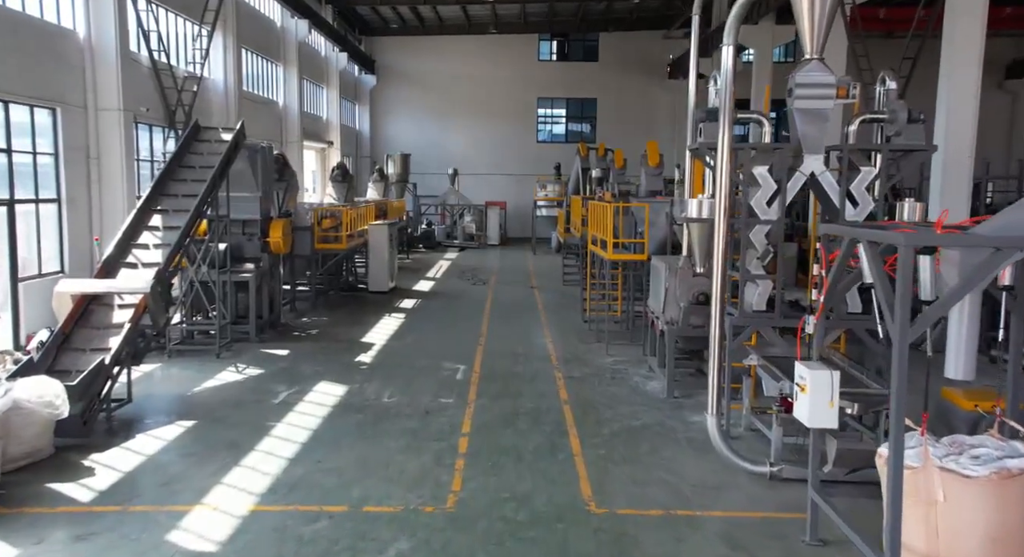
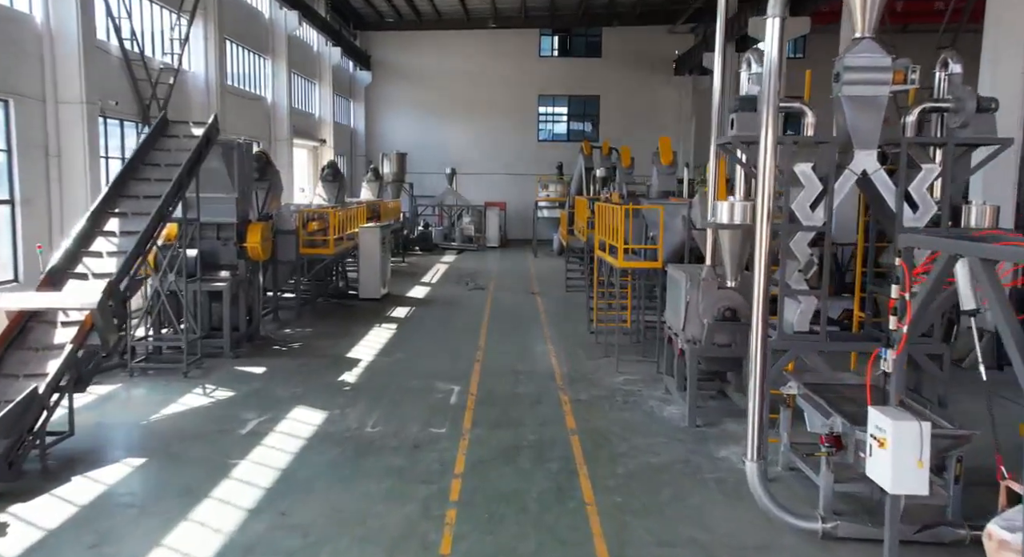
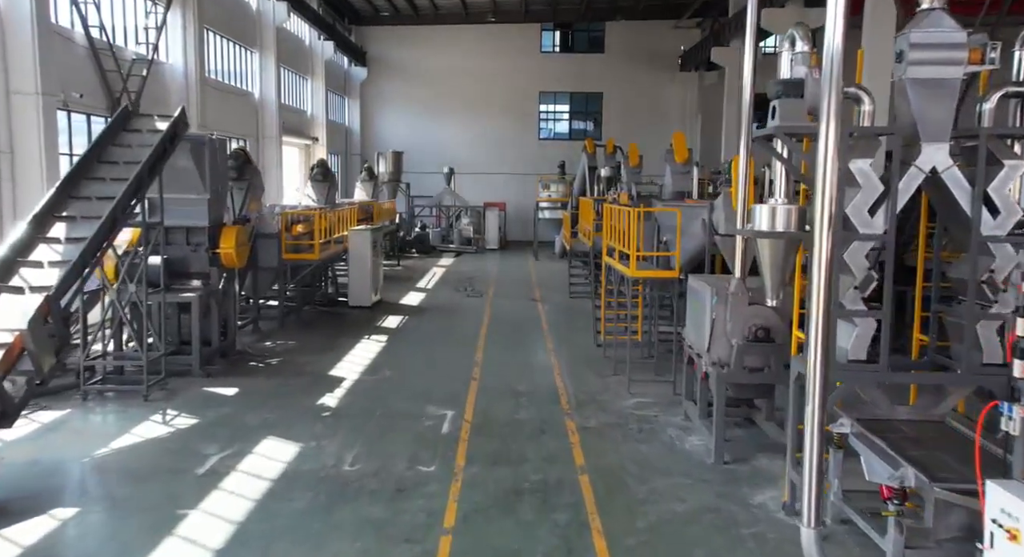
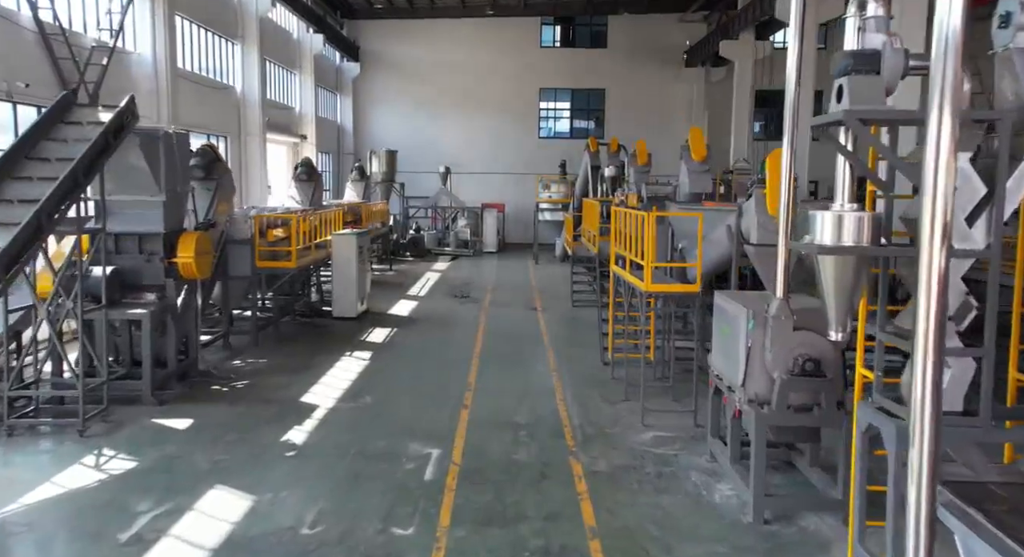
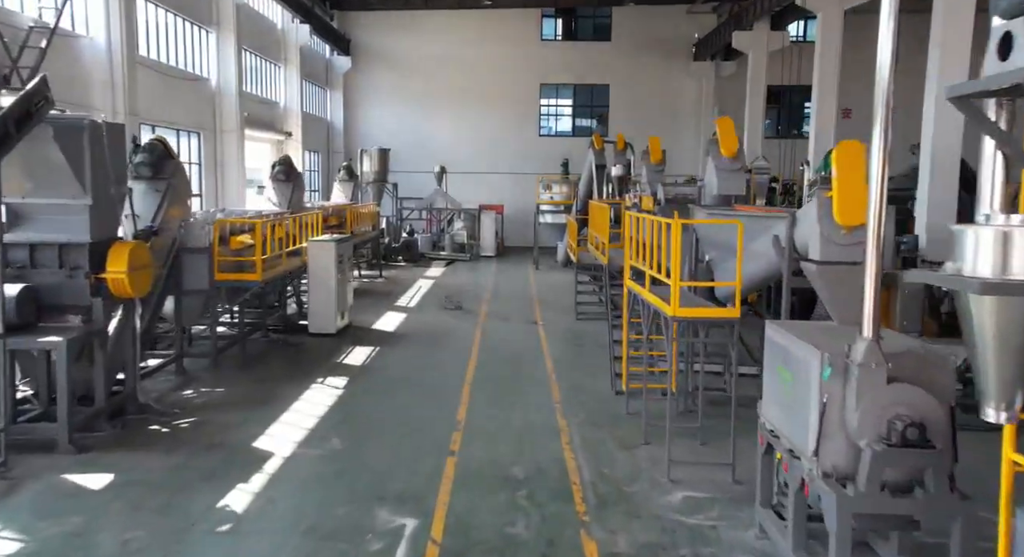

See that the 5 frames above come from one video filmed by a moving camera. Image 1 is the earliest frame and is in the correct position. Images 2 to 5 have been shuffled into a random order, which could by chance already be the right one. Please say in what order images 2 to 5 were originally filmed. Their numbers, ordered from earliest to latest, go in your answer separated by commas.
2, 3, 4, 5
